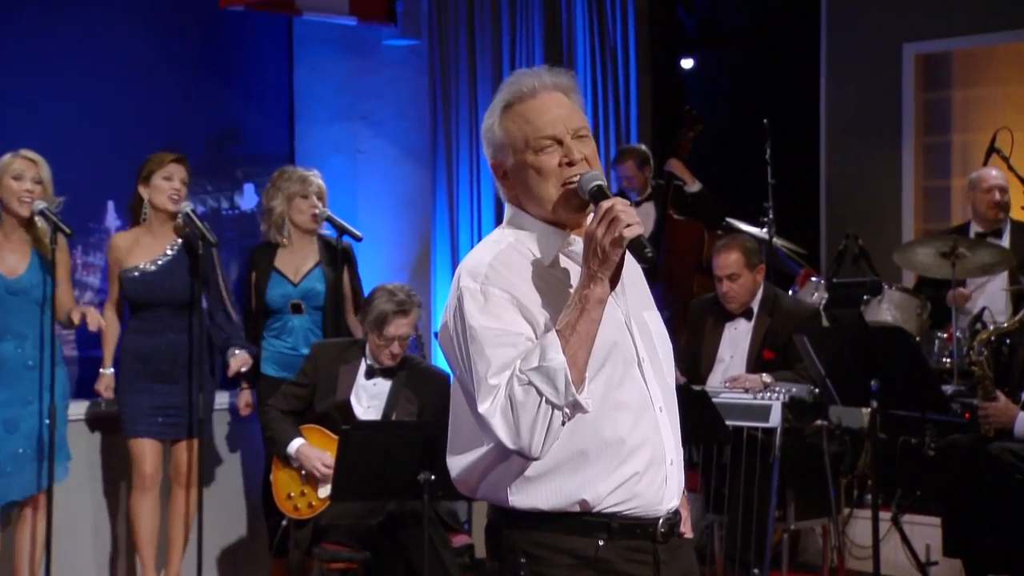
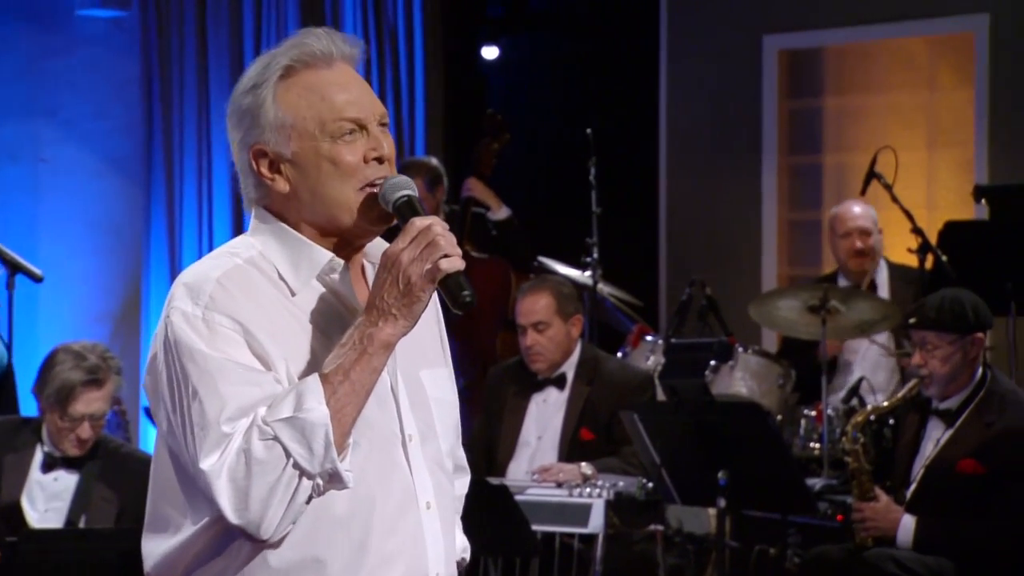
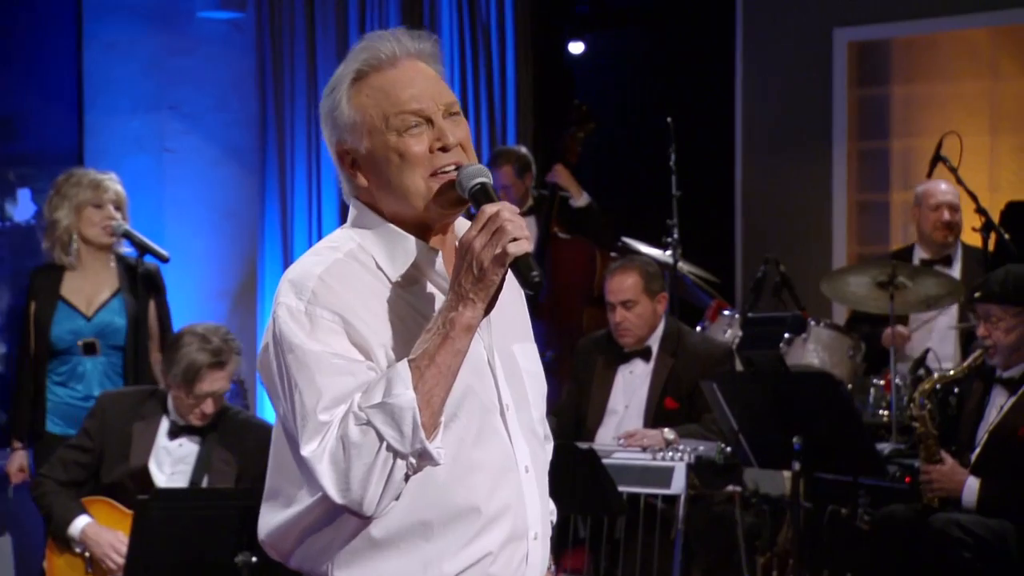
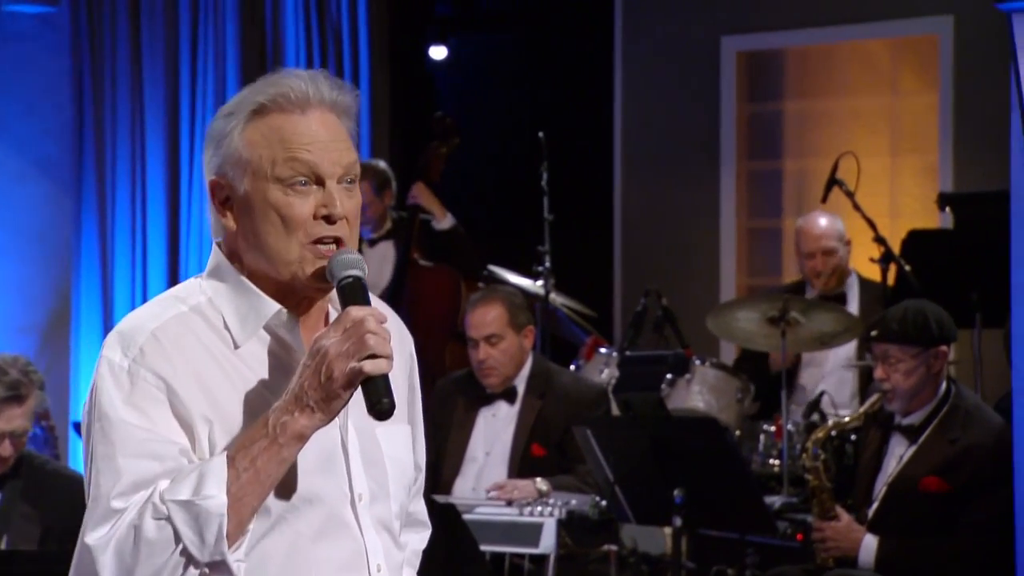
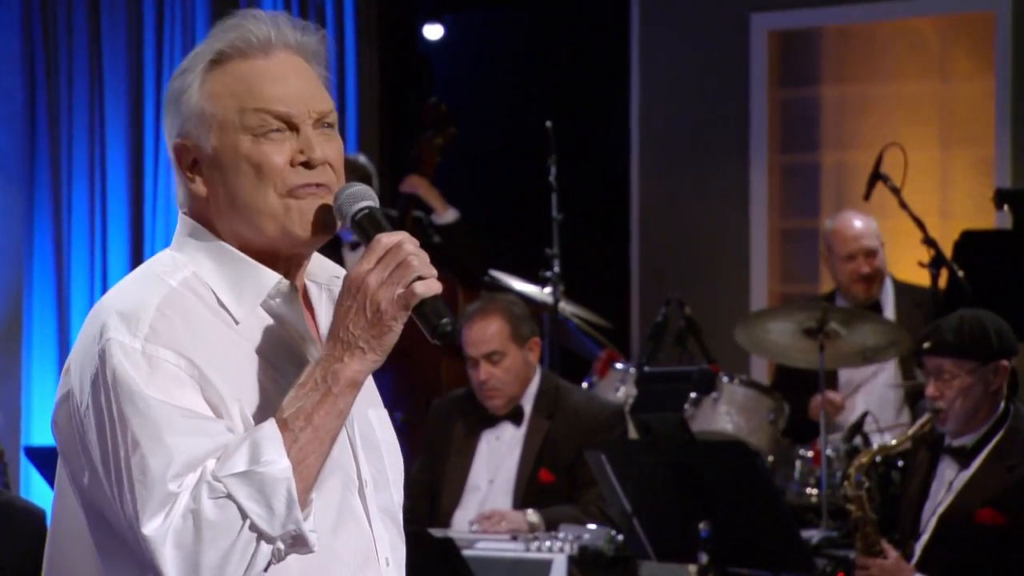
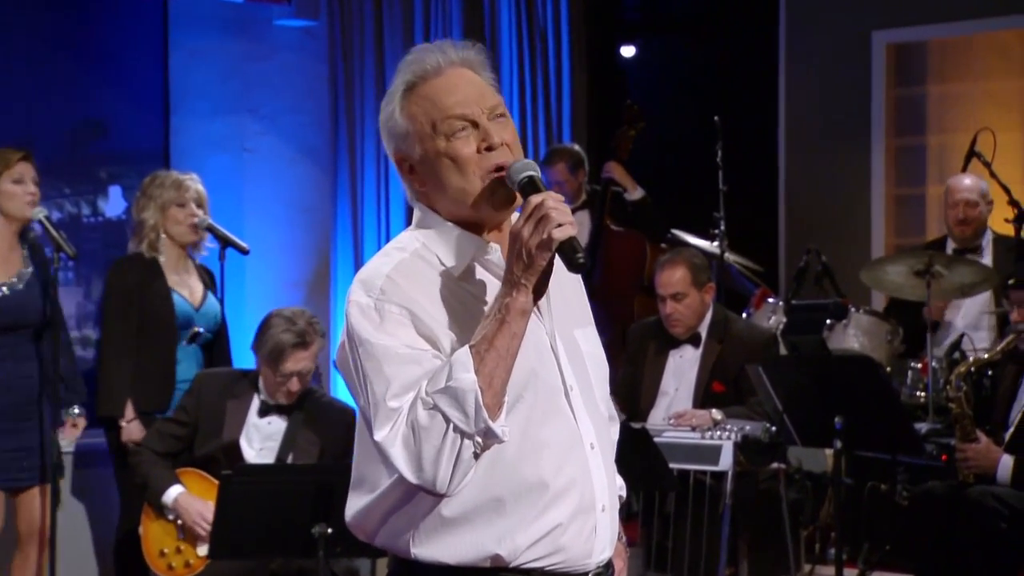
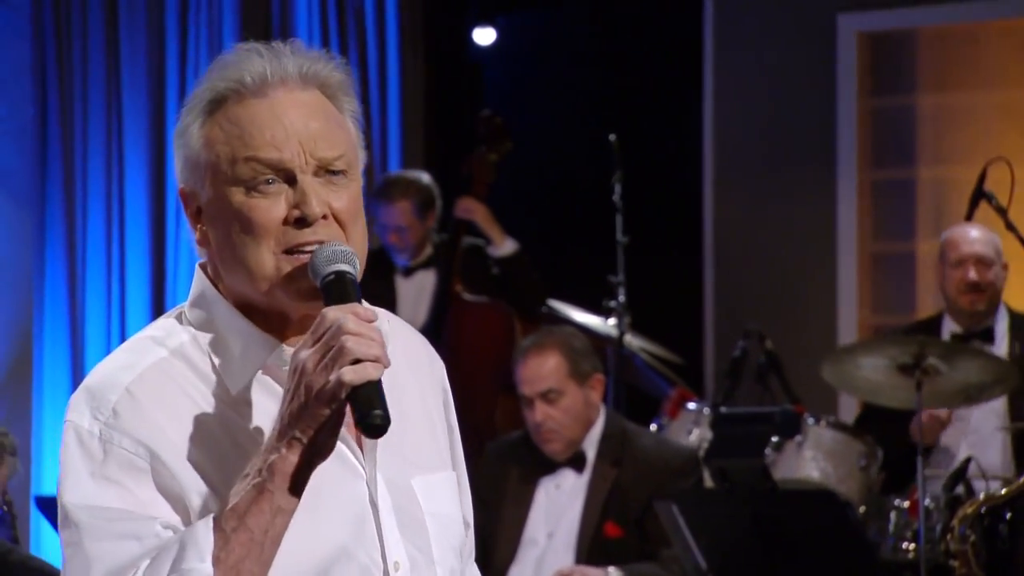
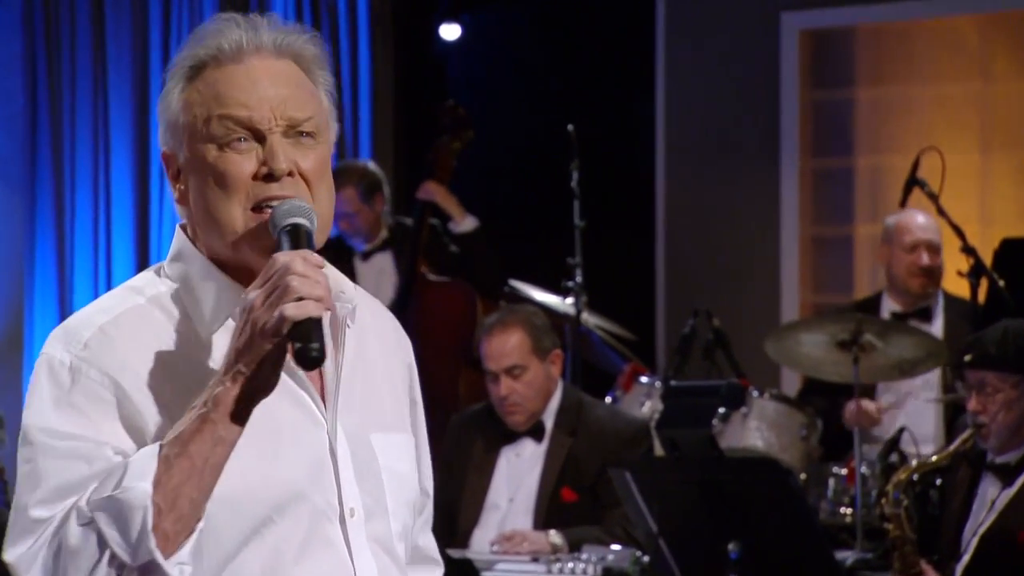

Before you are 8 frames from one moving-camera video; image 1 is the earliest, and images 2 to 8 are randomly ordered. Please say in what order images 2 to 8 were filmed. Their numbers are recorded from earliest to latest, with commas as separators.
6, 3, 2, 4, 5, 8, 7
